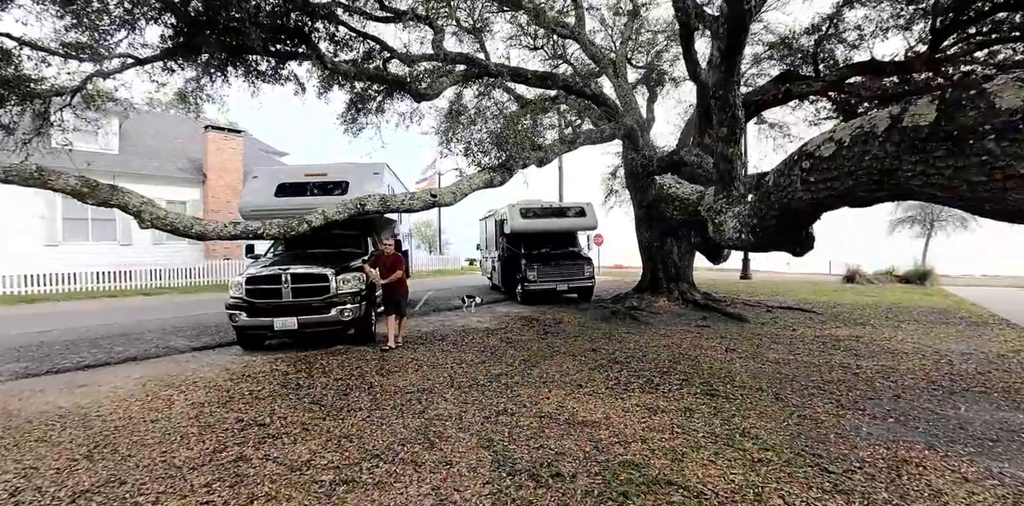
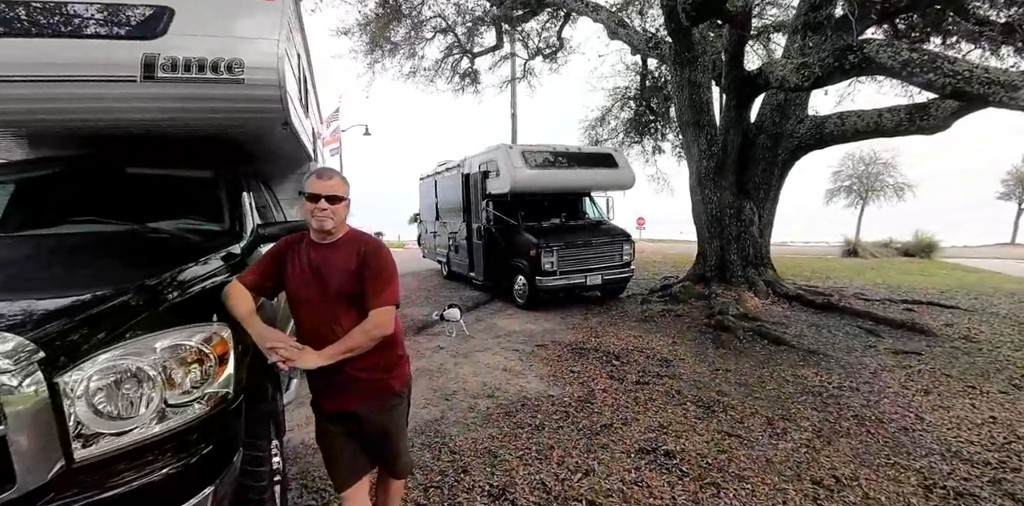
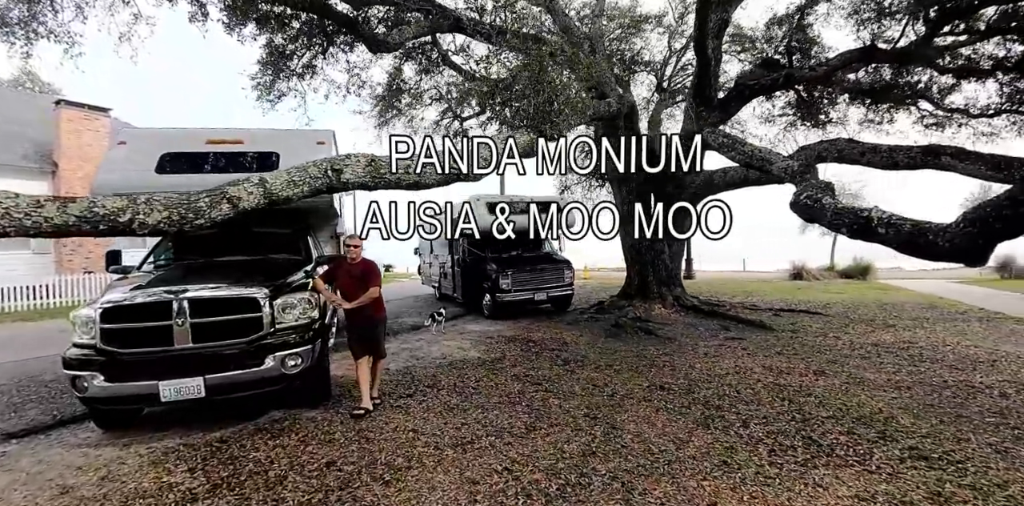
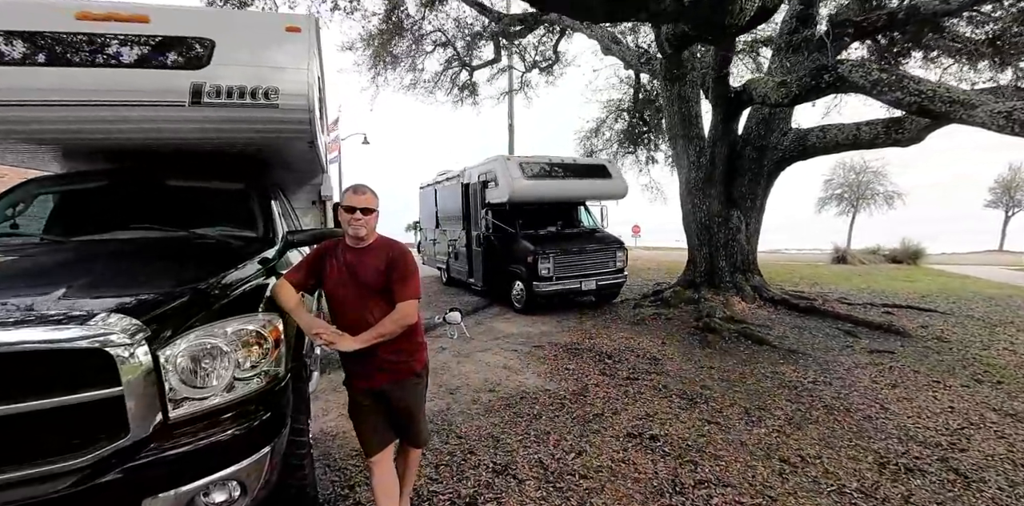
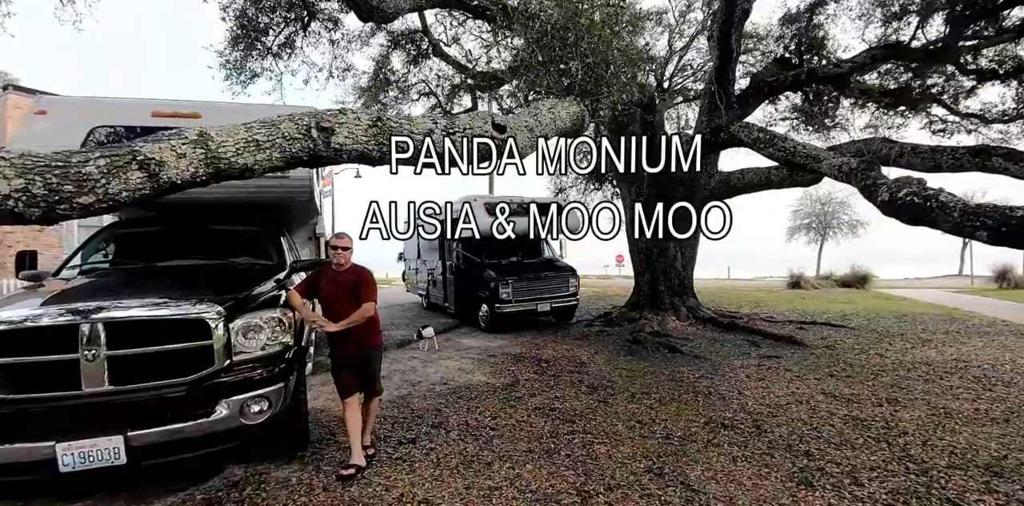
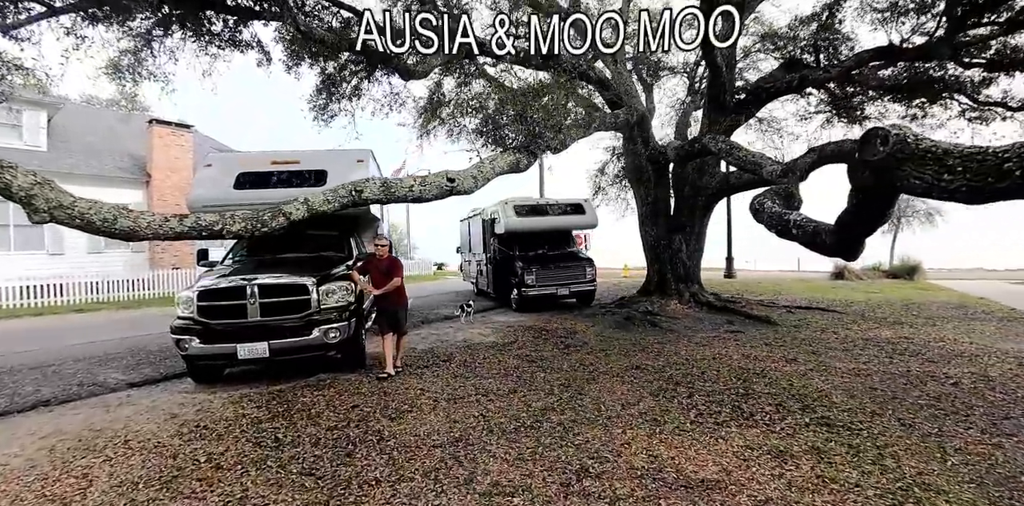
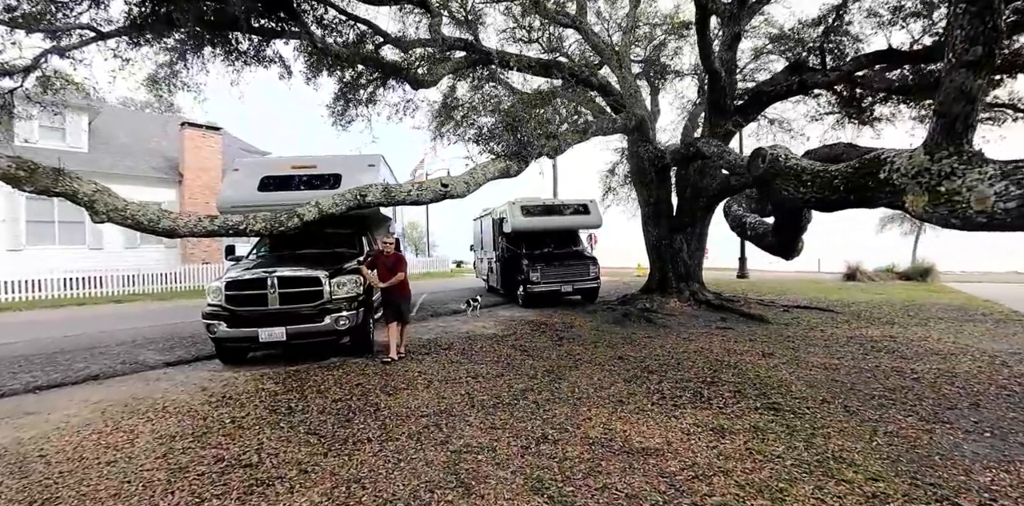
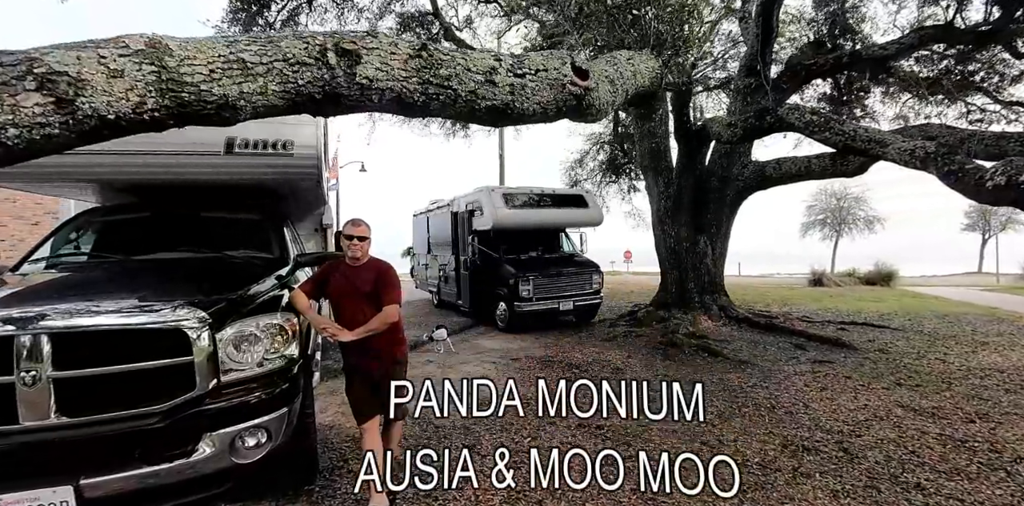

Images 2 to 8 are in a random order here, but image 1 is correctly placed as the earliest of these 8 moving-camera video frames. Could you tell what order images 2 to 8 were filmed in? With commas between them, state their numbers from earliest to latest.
7, 6, 3, 5, 8, 4, 2
